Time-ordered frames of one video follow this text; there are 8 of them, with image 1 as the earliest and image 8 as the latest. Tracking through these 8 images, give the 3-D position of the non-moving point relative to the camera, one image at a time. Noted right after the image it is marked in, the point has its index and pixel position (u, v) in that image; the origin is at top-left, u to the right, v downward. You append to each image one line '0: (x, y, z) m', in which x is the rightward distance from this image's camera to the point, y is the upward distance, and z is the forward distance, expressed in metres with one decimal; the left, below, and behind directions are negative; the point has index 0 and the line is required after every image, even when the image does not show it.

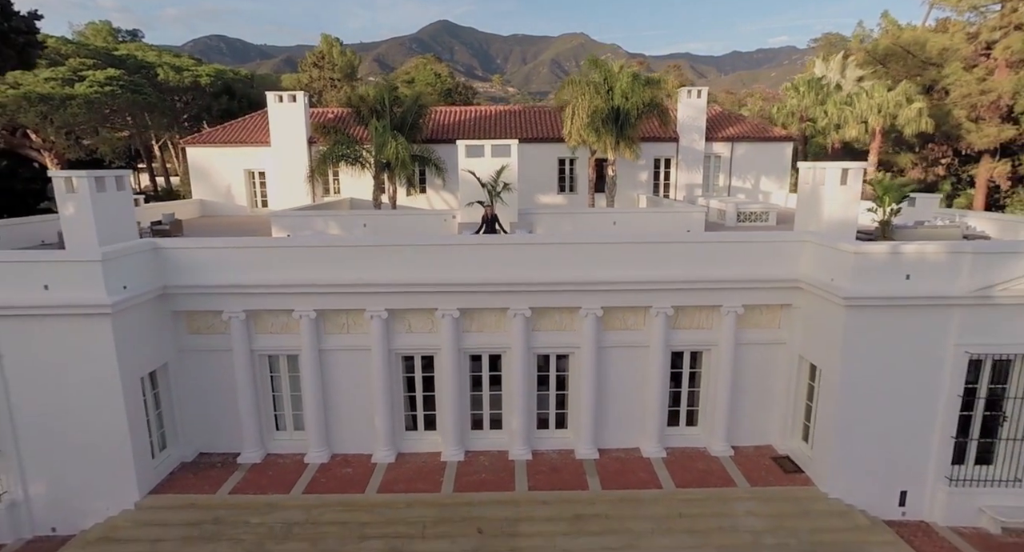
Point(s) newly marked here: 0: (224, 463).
0: (-6.1, -4.0, +11.5) m
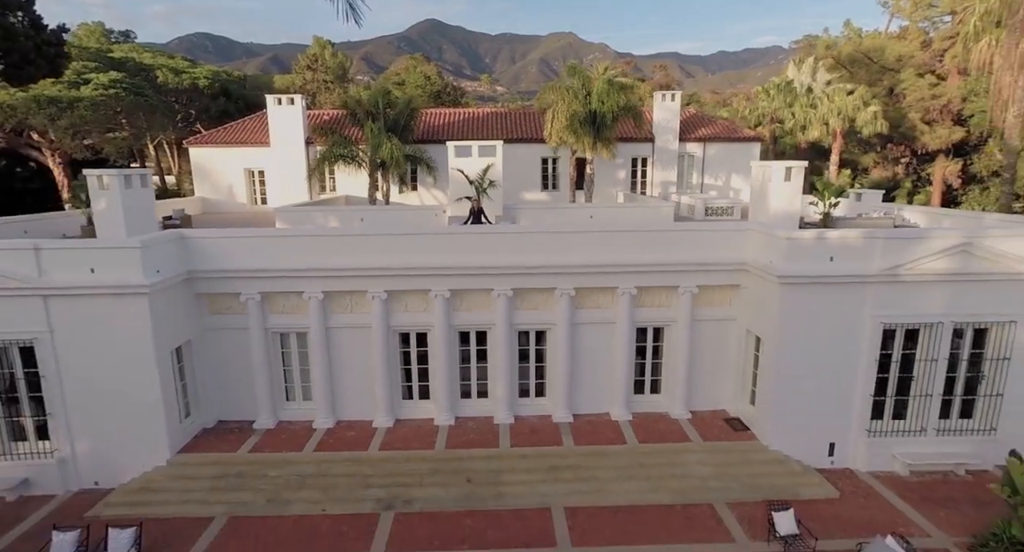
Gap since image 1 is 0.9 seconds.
0: (-6.5, -3.6, +13.0) m
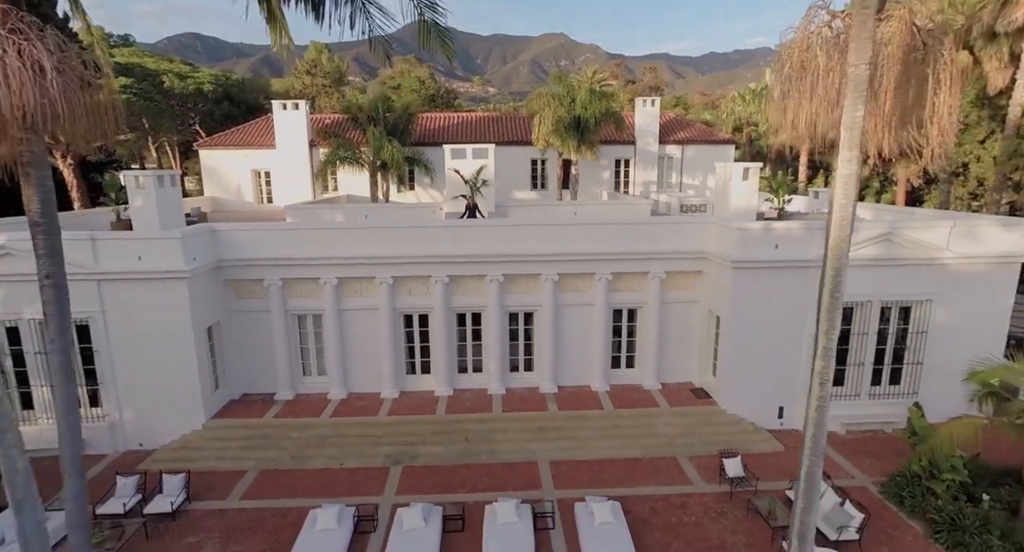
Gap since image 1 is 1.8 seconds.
0: (-6.7, -3.3, +14.7) m
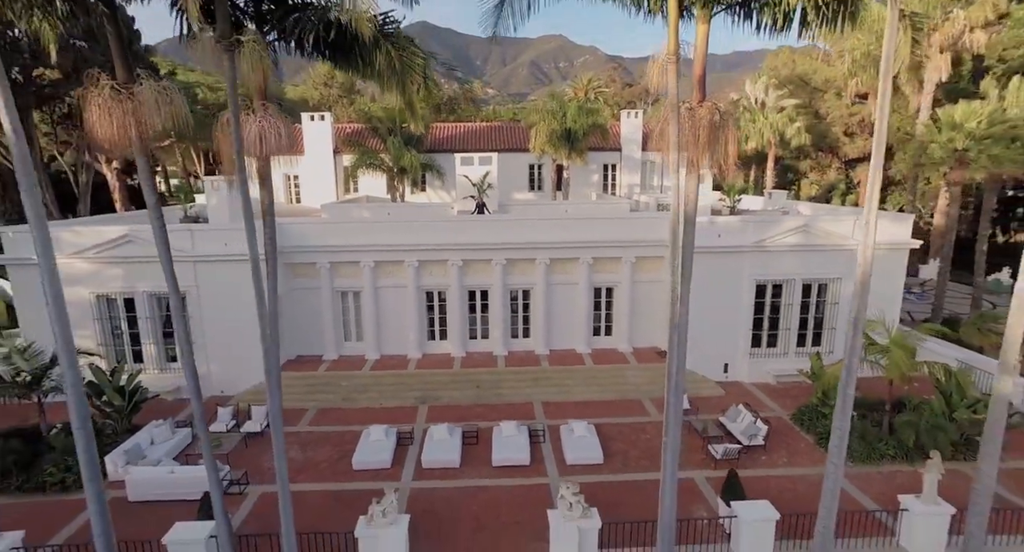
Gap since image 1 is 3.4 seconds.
0: (-6.7, -2.8, +18.3) m
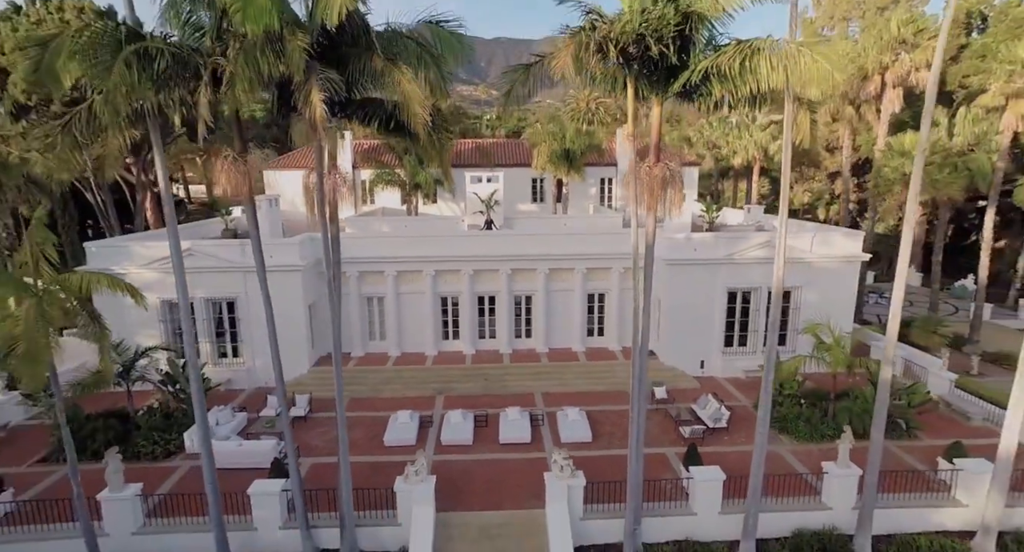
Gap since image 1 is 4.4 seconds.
0: (-6.5, -3.1, +21.0) m
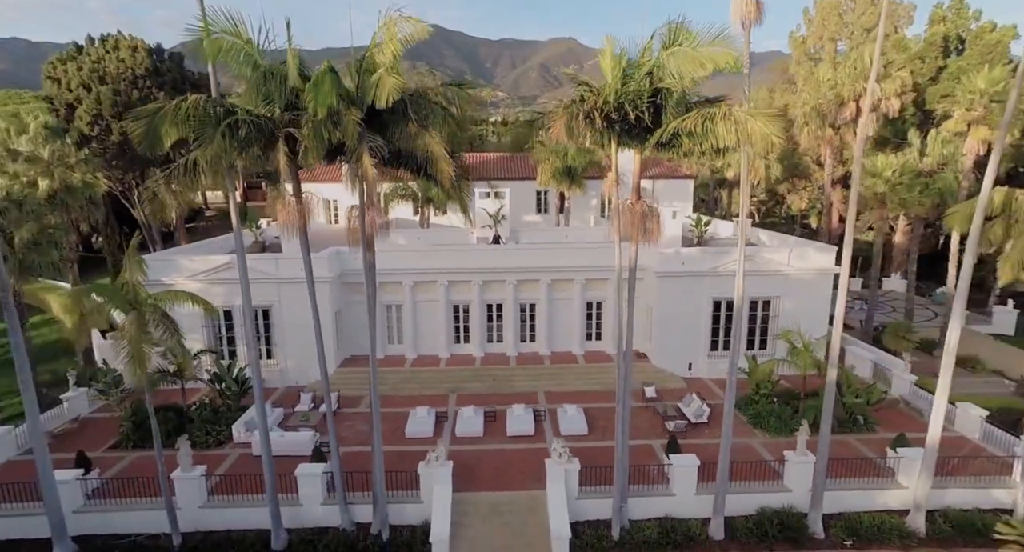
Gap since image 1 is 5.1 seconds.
0: (-6.3, -3.5, +23.1) m
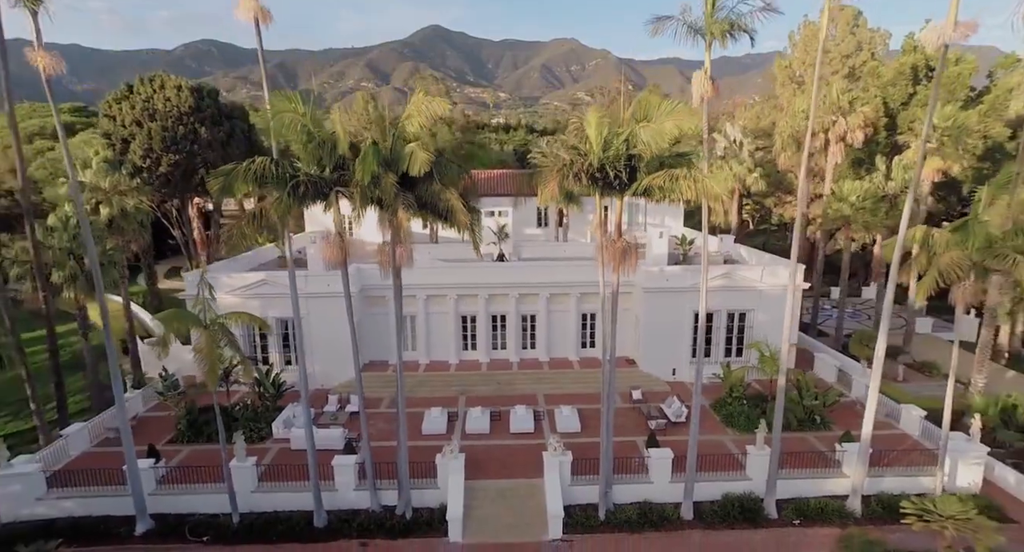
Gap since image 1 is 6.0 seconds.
0: (-6.1, -4.1, +25.7) m
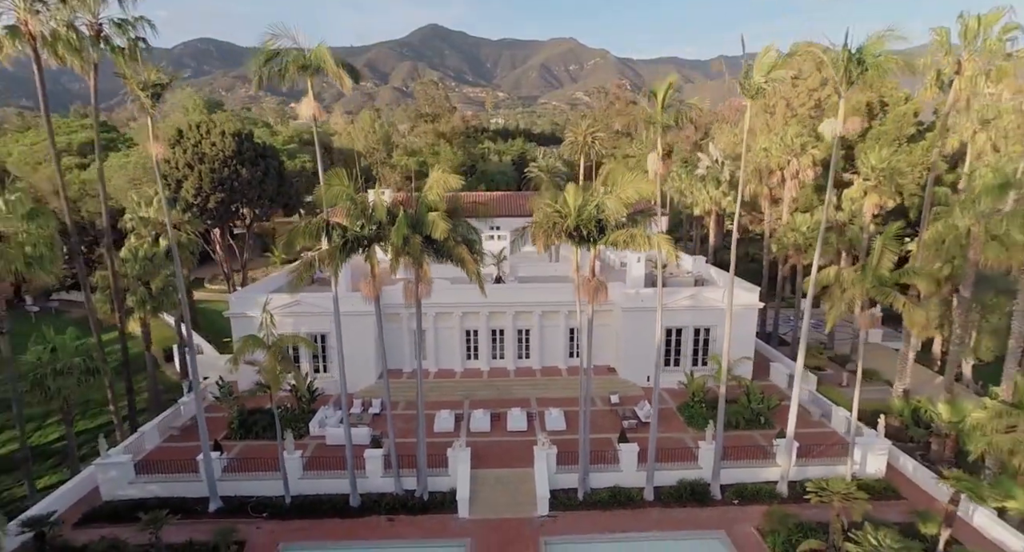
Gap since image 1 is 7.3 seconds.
0: (-6.3, -5.2, +29.6) m
